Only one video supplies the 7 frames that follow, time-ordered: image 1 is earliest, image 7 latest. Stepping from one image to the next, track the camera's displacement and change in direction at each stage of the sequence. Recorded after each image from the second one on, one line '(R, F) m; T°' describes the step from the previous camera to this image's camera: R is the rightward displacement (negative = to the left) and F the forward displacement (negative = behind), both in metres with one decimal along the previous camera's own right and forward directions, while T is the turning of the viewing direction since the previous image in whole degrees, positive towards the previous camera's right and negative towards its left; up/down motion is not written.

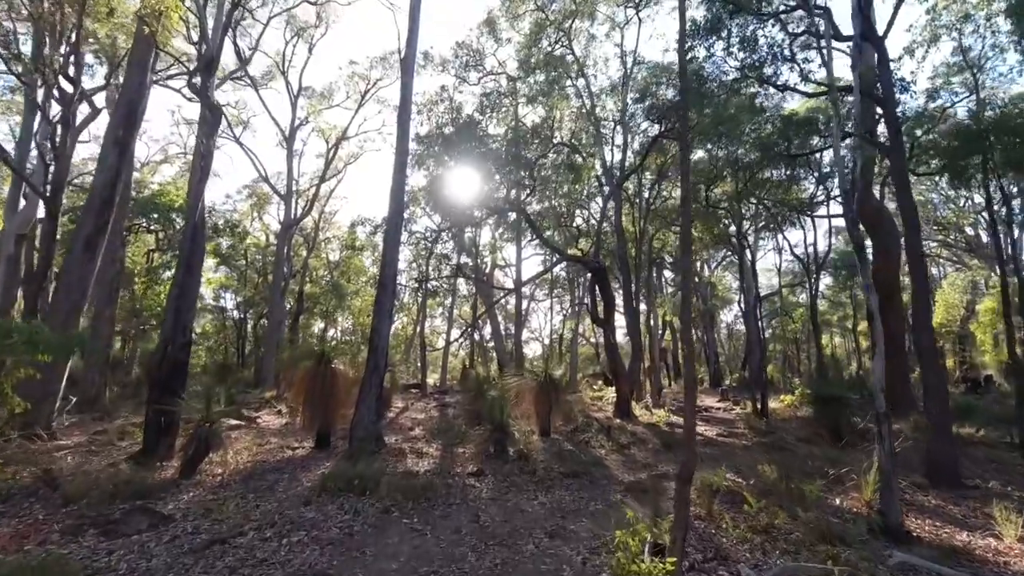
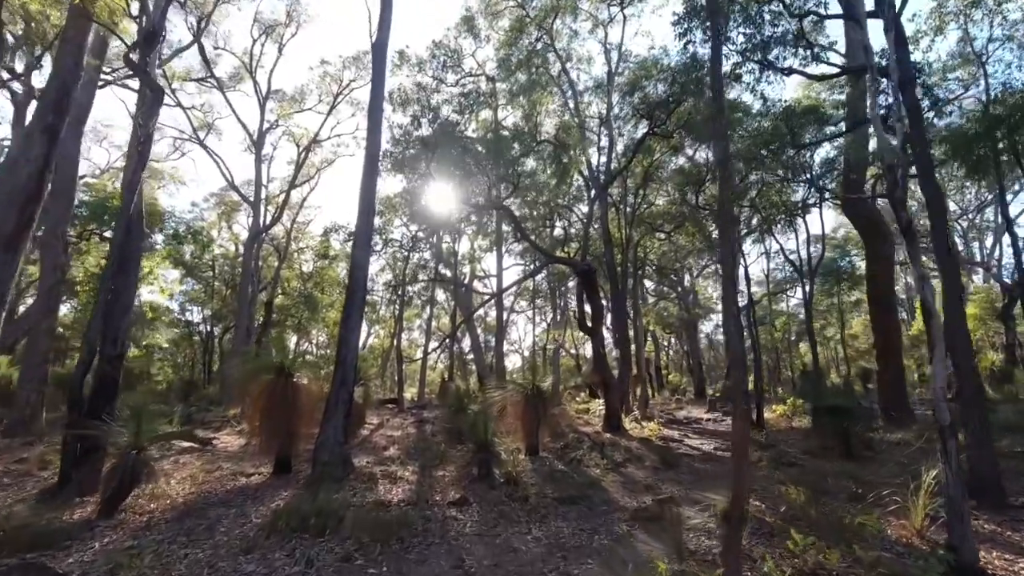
(-0.1, +0.9) m; +2°
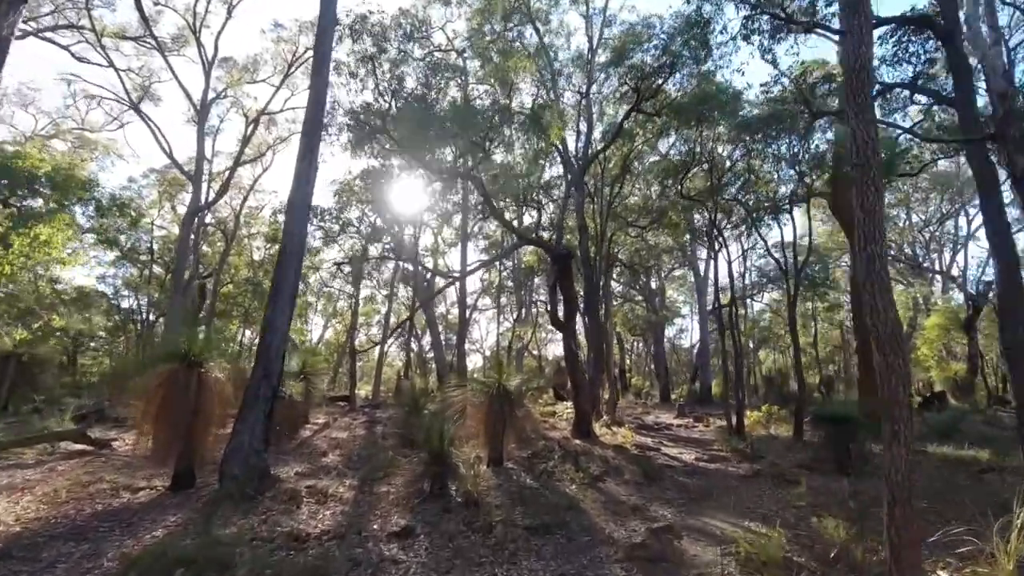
(0.0, +1.4) m; +4°
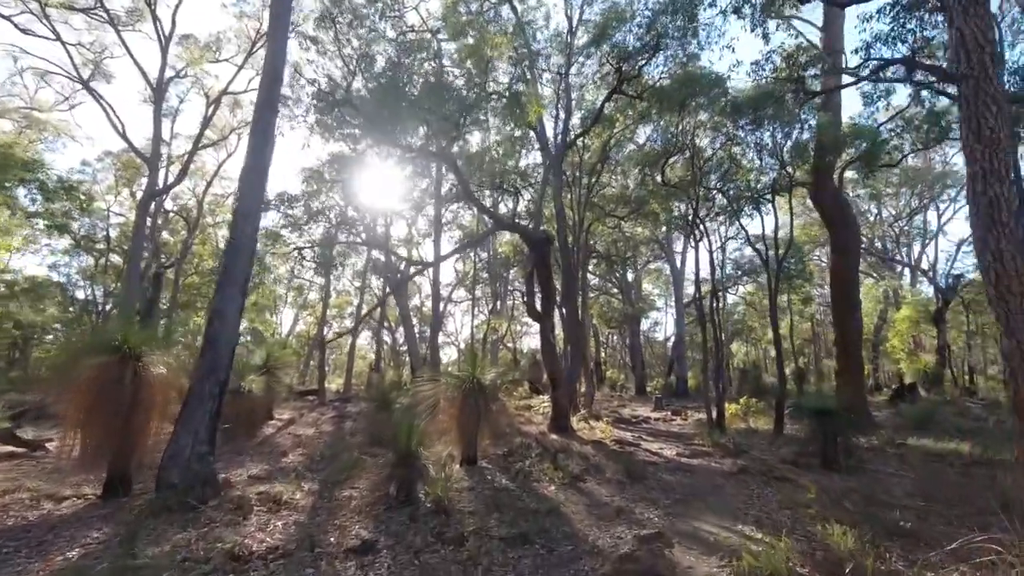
(0.0, +0.6) m; +3°
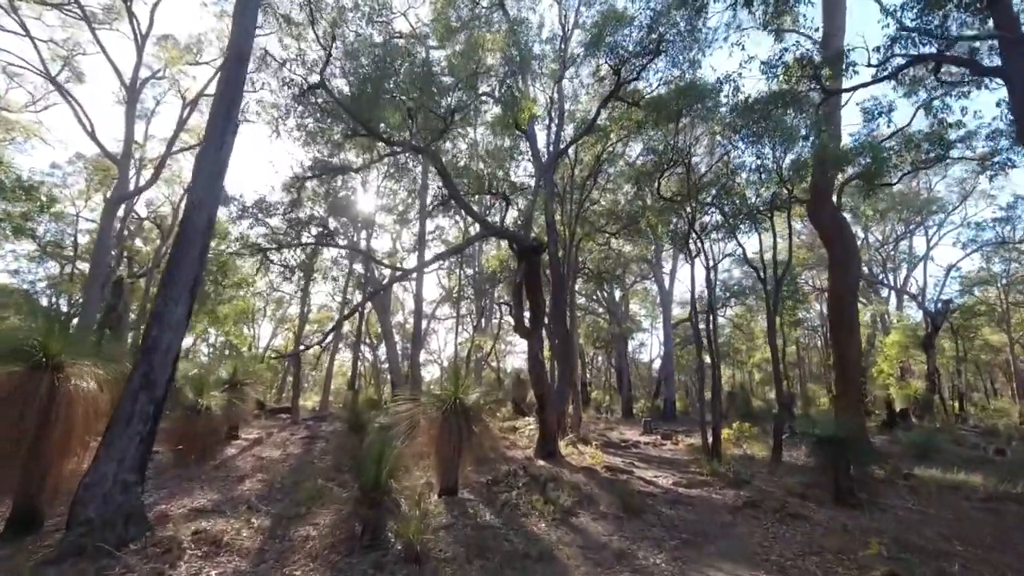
(0.0, +0.8) m; +2°
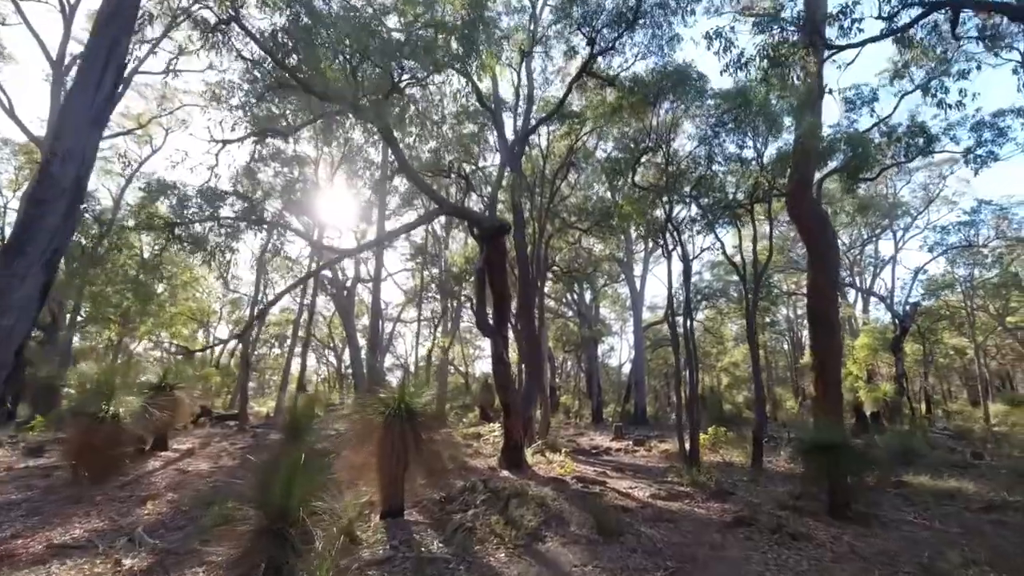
(+0.1, +1.1) m; +3°
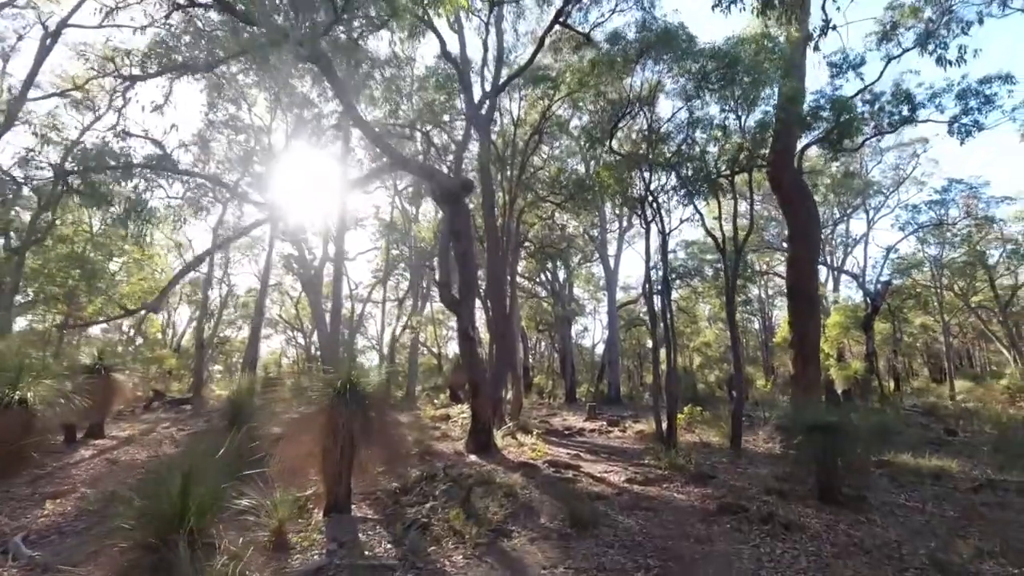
(+0.1, +0.8) m; +3°
